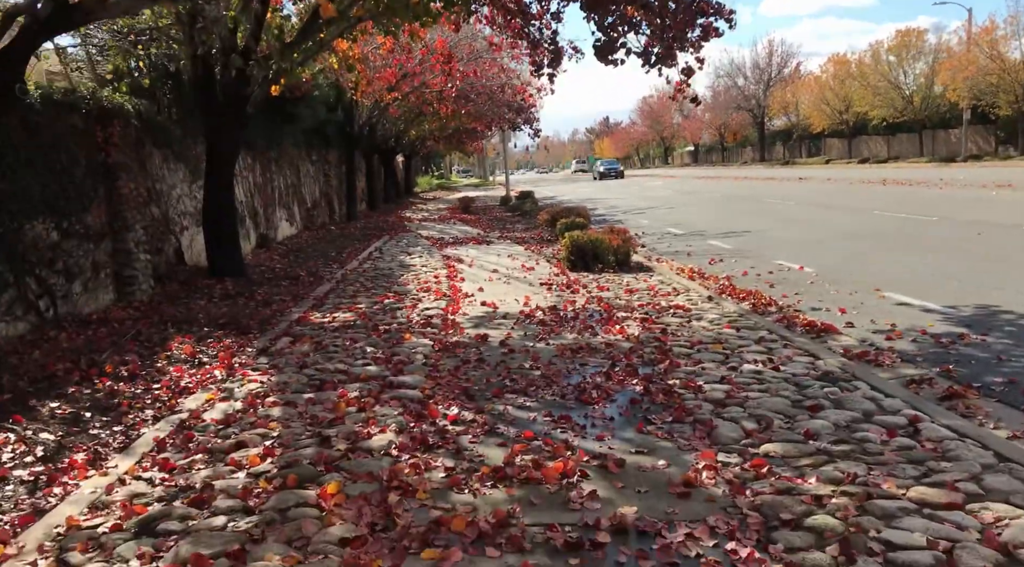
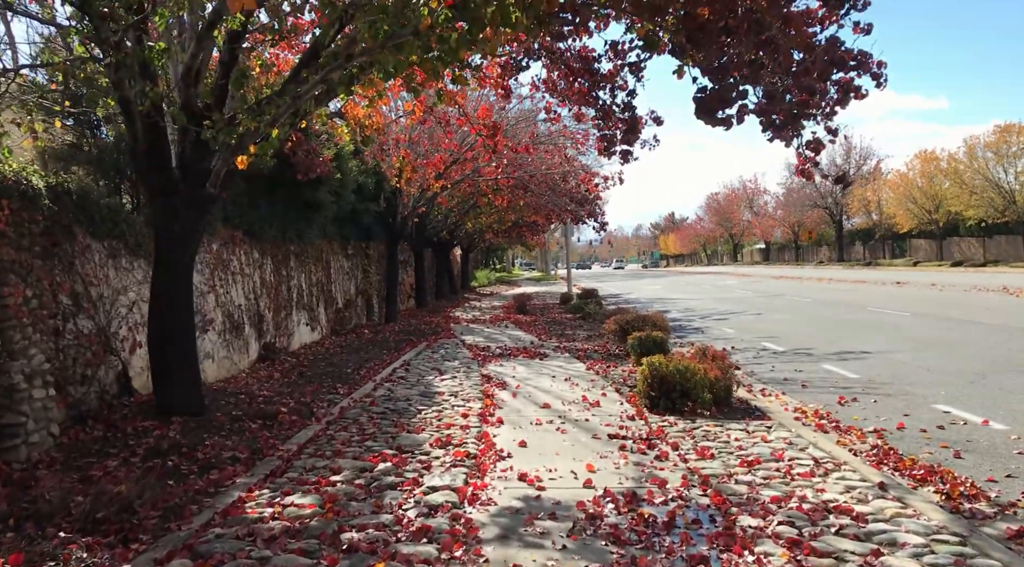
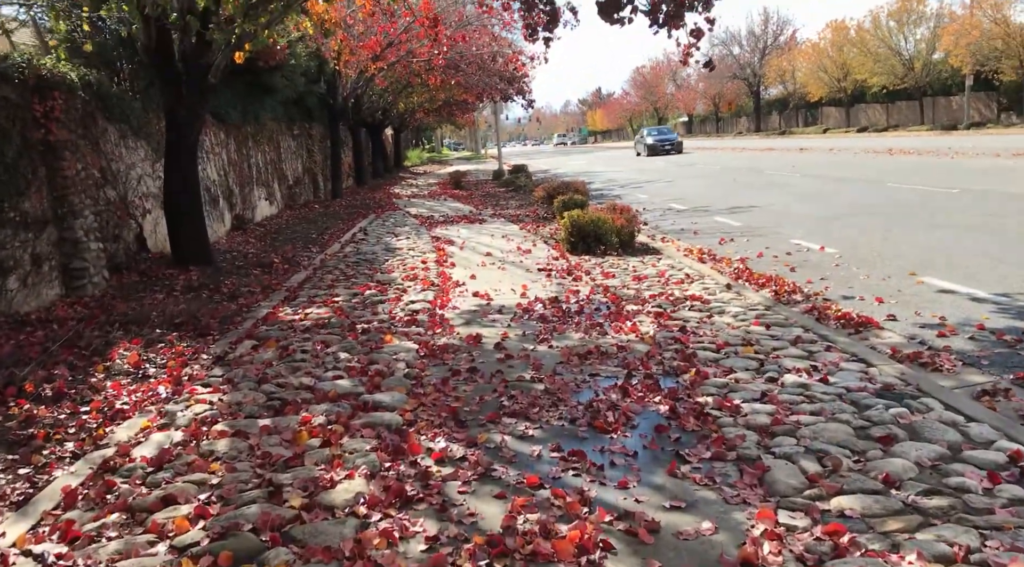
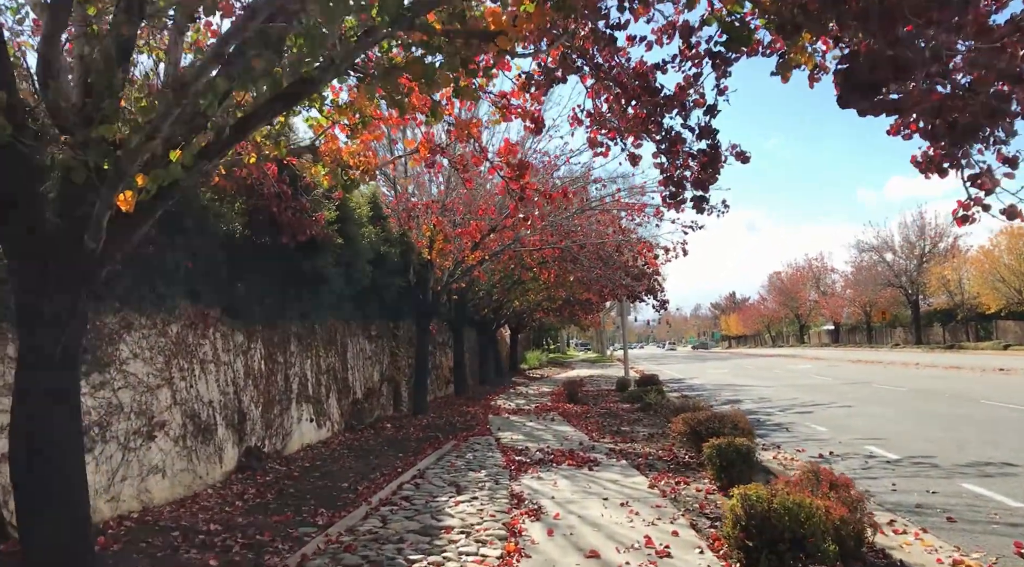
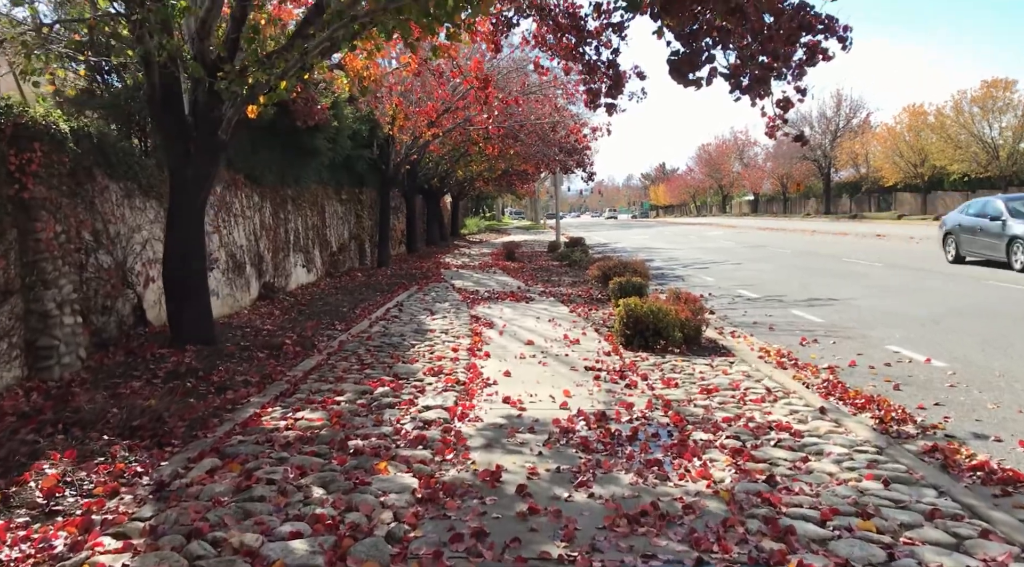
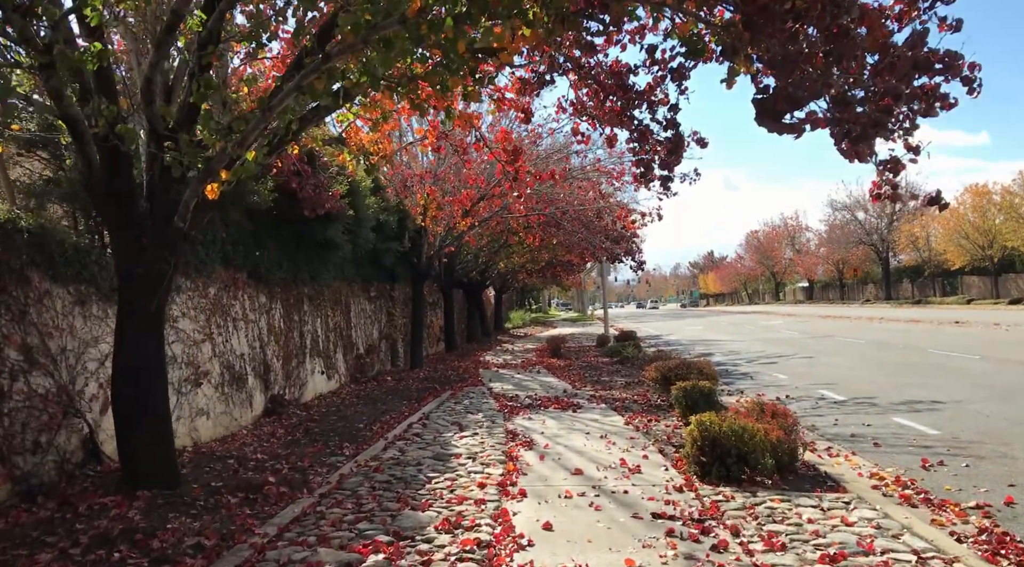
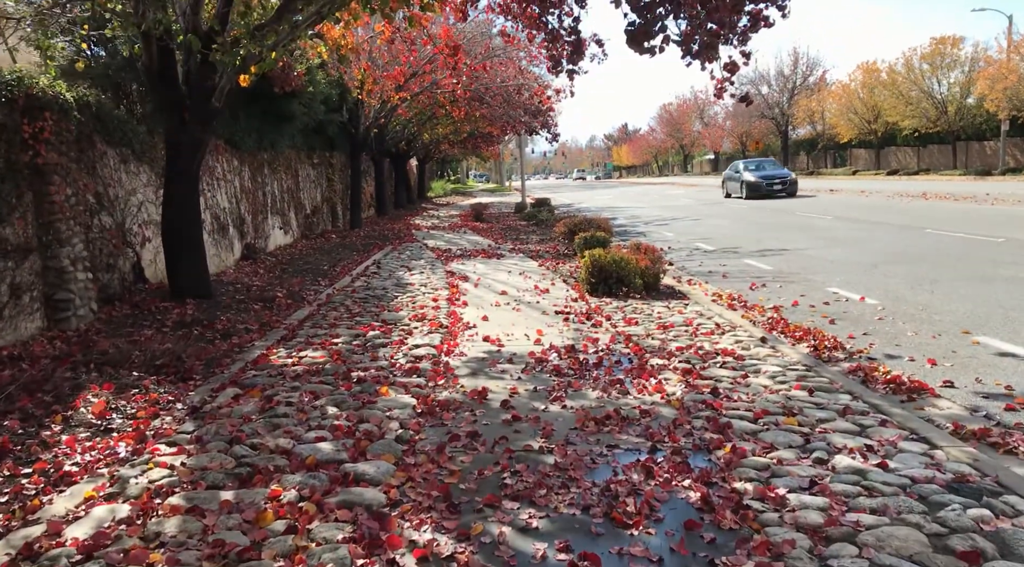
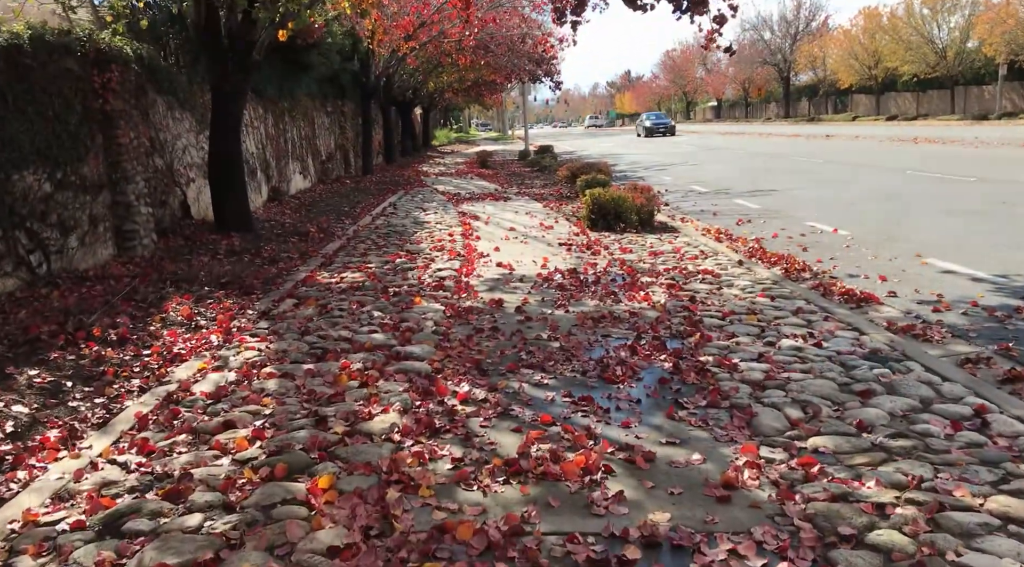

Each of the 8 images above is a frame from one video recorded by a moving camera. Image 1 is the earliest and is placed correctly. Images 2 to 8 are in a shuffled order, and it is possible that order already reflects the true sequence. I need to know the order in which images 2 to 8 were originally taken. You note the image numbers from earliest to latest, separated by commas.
8, 3, 7, 5, 2, 6, 4
